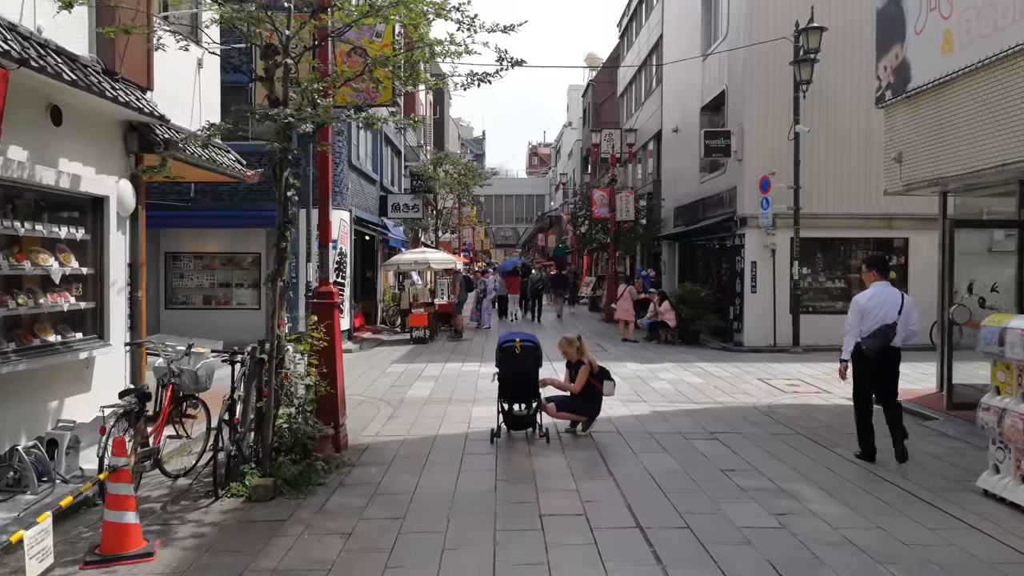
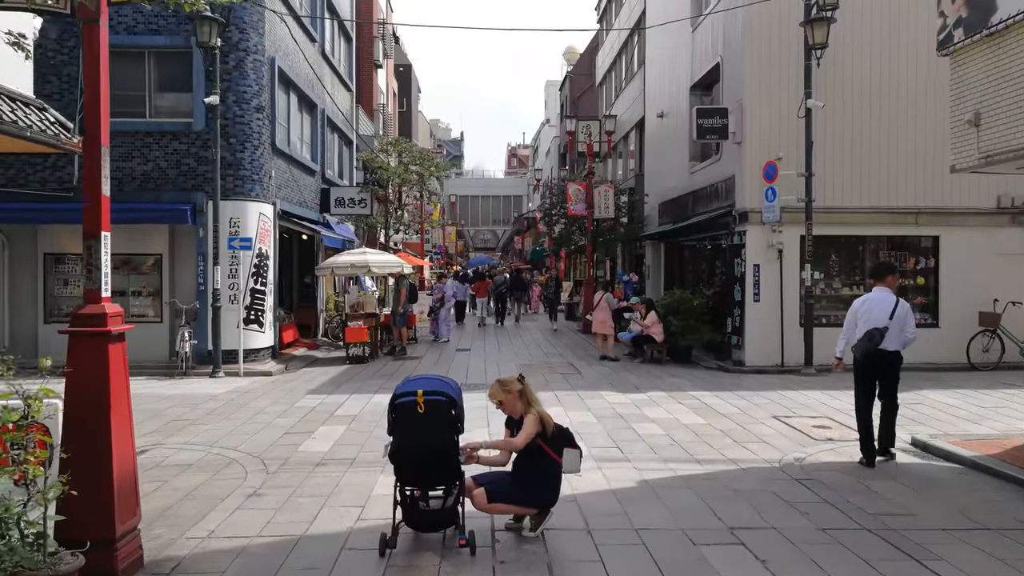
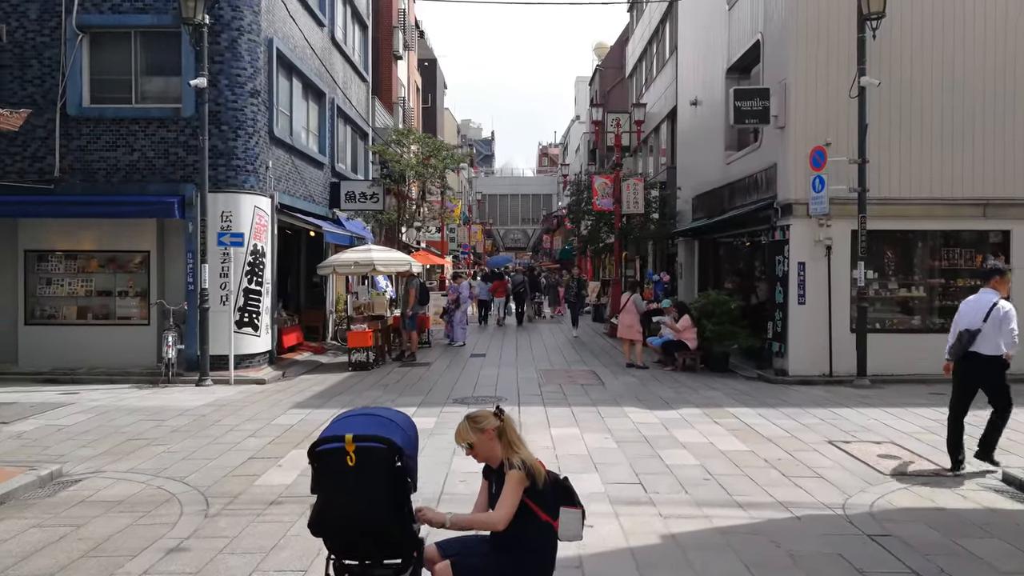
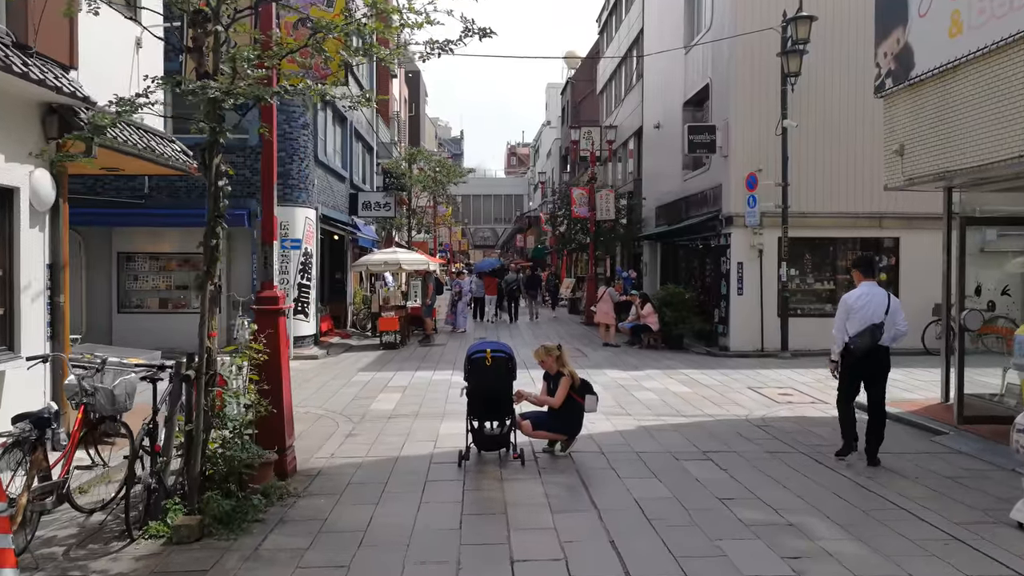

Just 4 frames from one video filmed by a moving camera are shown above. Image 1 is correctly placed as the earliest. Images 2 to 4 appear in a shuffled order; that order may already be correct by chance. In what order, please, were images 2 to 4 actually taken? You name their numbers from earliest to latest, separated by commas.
4, 2, 3
